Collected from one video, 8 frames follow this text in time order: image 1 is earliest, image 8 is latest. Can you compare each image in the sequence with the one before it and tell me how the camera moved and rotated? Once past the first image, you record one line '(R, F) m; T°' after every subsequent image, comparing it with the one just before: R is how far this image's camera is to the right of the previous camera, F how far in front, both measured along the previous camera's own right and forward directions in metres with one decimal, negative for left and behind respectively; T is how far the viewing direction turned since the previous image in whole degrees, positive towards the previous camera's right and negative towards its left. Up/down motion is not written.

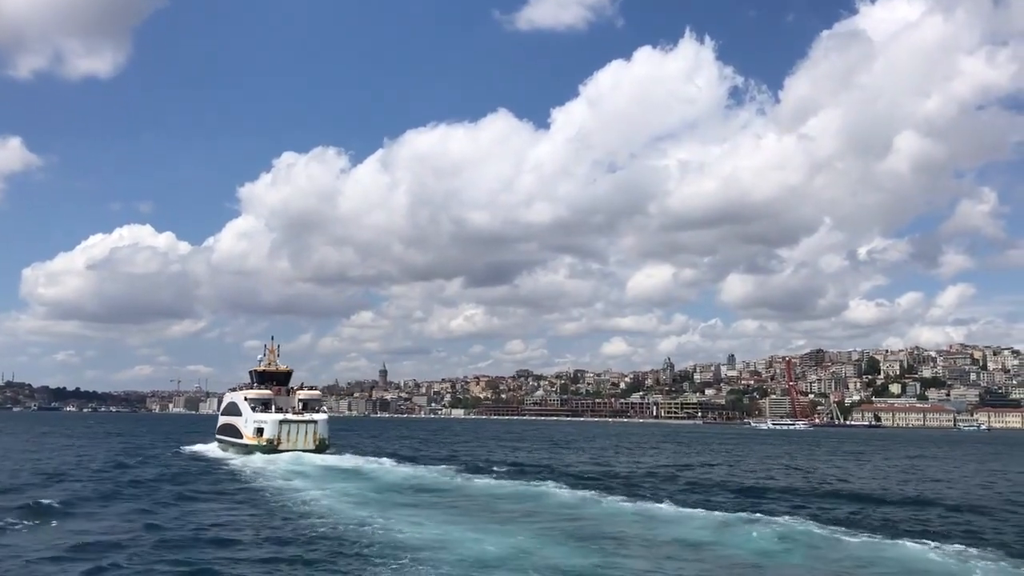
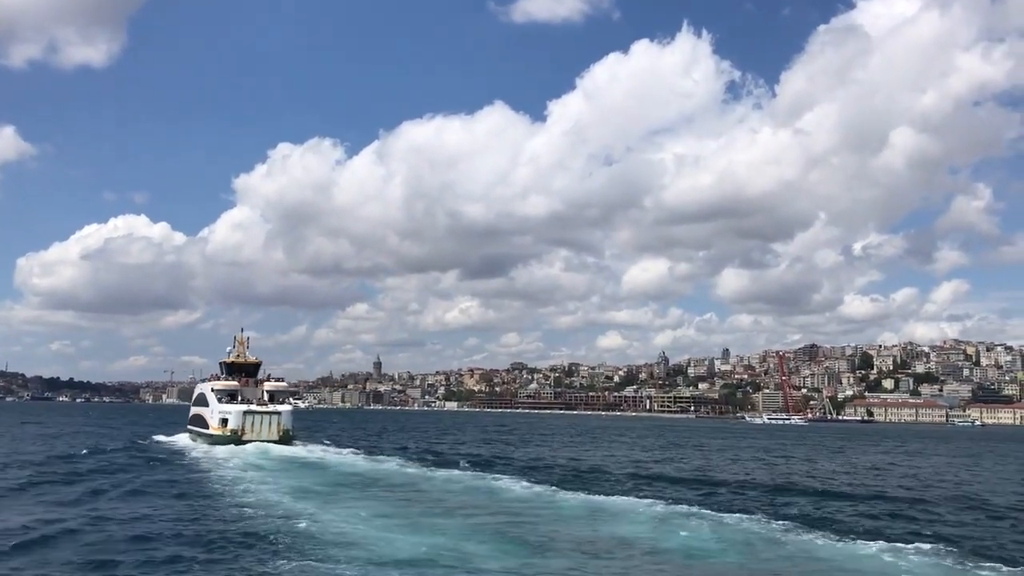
(+1.4, +0.5) m; 0°
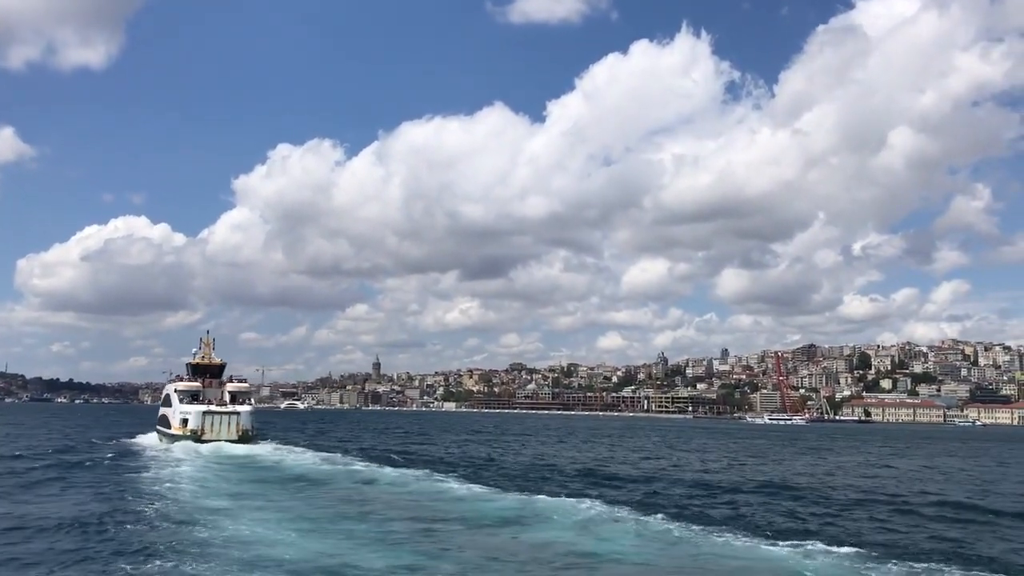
(+1.9, +0.5) m; 0°
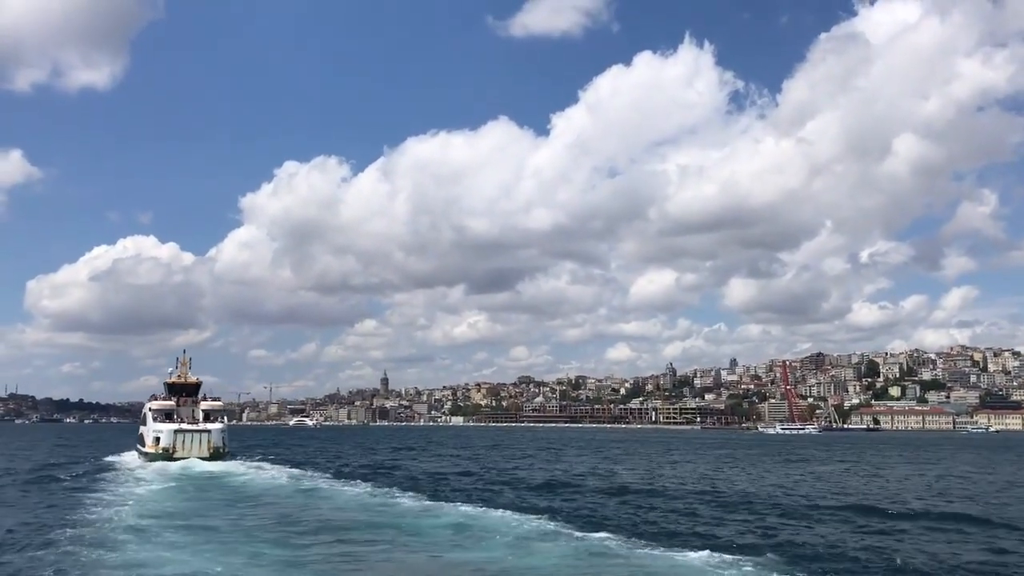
(+1.9, +0.2) m; -1°
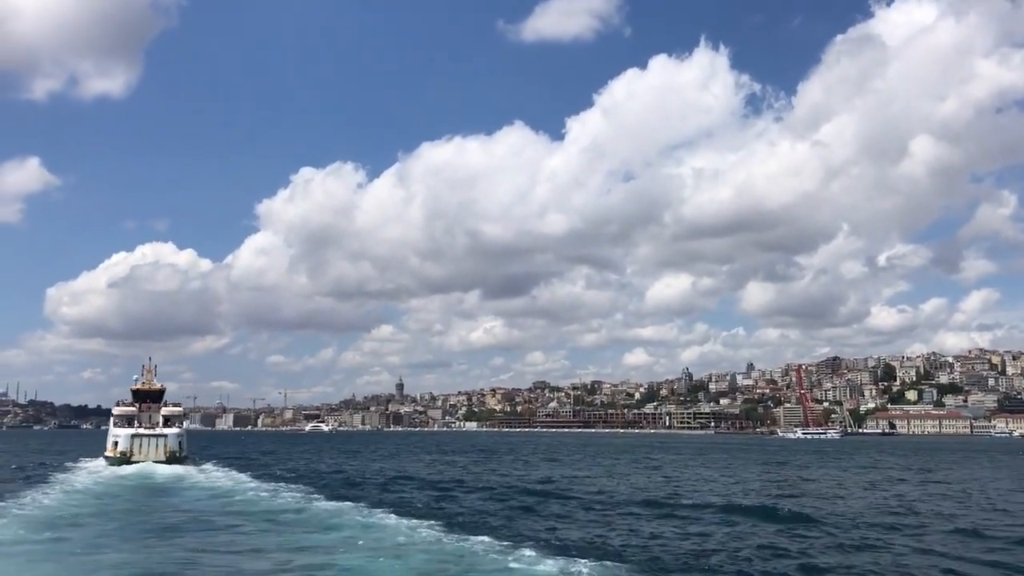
(+2.9, +1.0) m; -1°
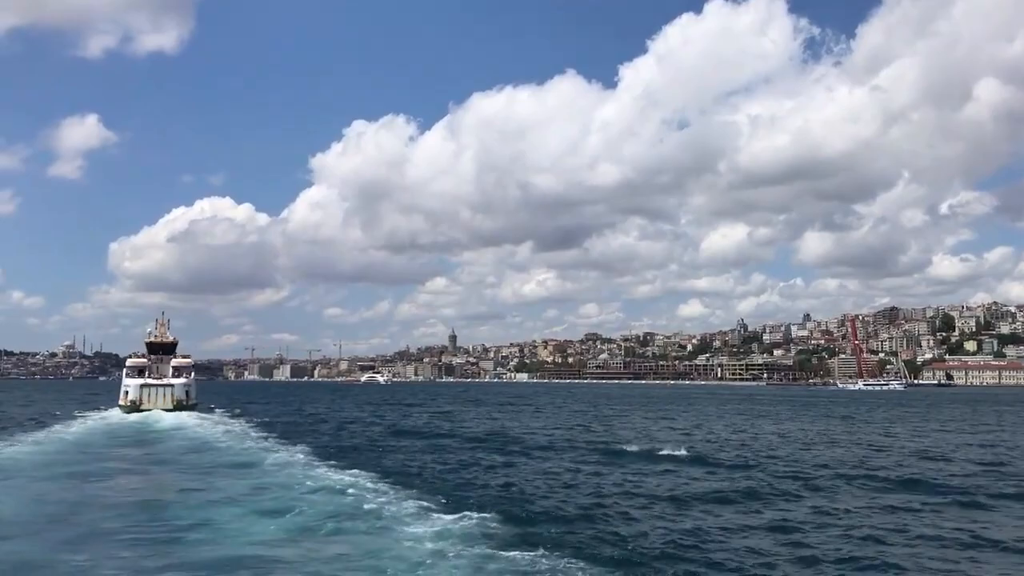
(+2.9, +0.4) m; -3°
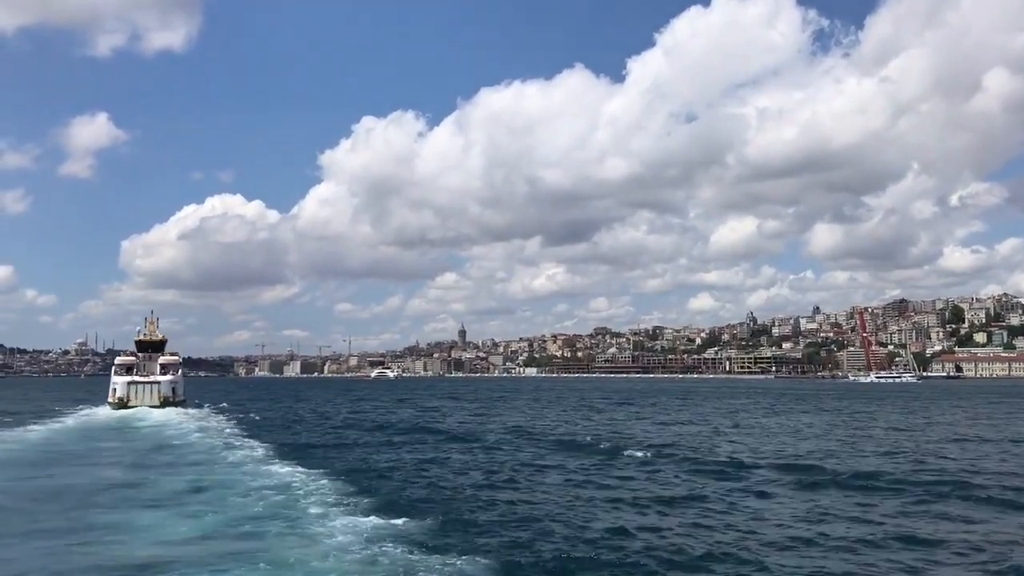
(+1.5, -0.3) m; -1°
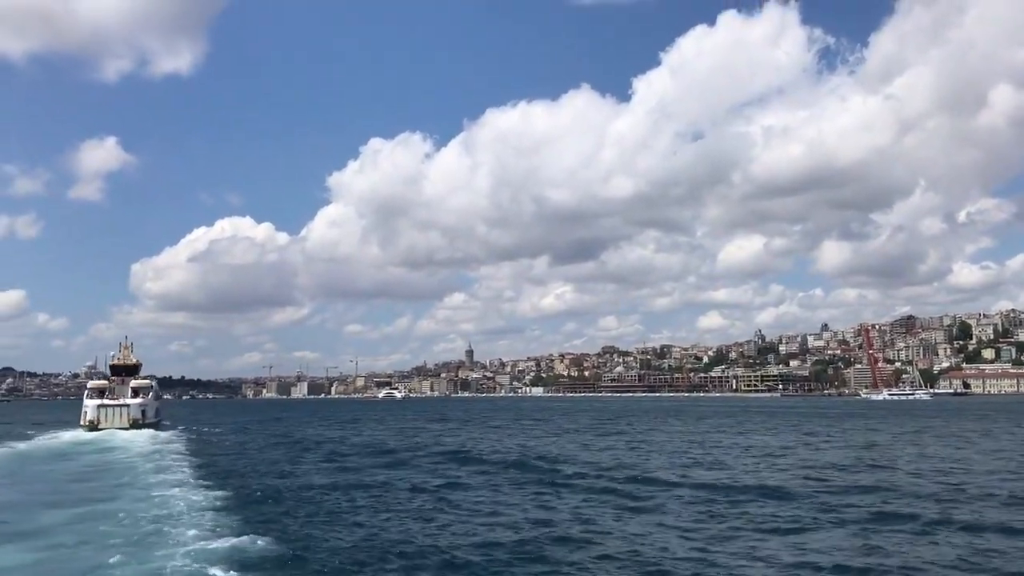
(+2.3, -0.1) m; -1°
